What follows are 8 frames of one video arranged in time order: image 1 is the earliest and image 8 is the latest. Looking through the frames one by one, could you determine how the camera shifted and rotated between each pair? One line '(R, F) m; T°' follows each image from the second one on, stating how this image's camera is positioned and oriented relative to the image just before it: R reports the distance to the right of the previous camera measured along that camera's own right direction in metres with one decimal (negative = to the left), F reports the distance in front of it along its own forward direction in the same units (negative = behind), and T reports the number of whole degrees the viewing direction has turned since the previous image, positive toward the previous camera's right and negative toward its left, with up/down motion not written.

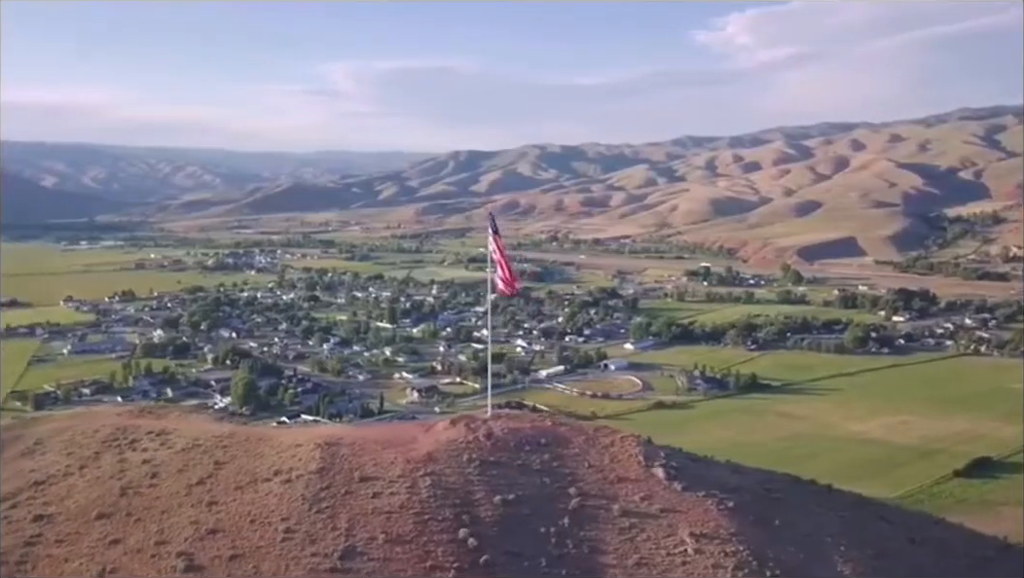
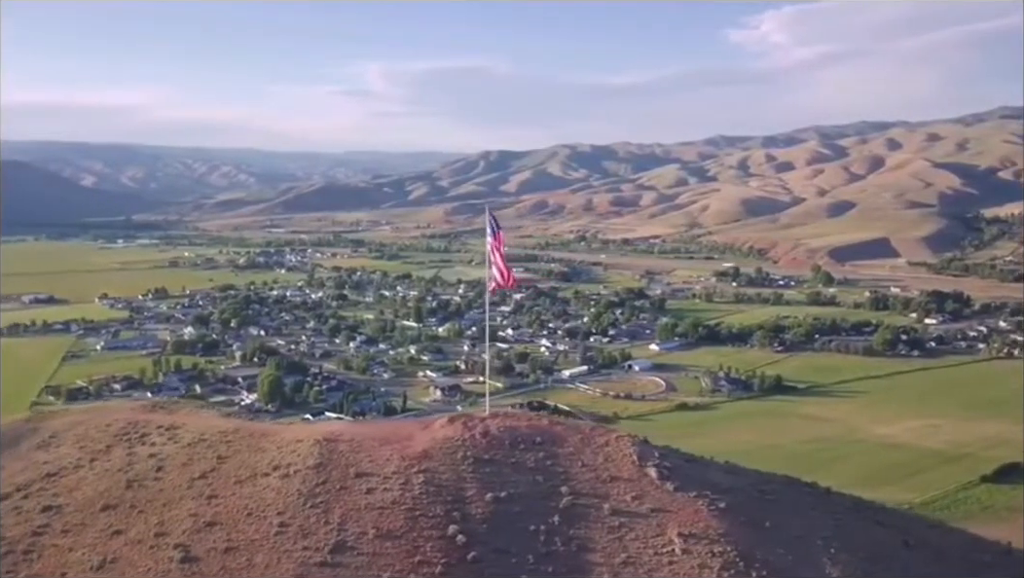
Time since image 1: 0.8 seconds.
(+0.4, -0.1) m; -3°
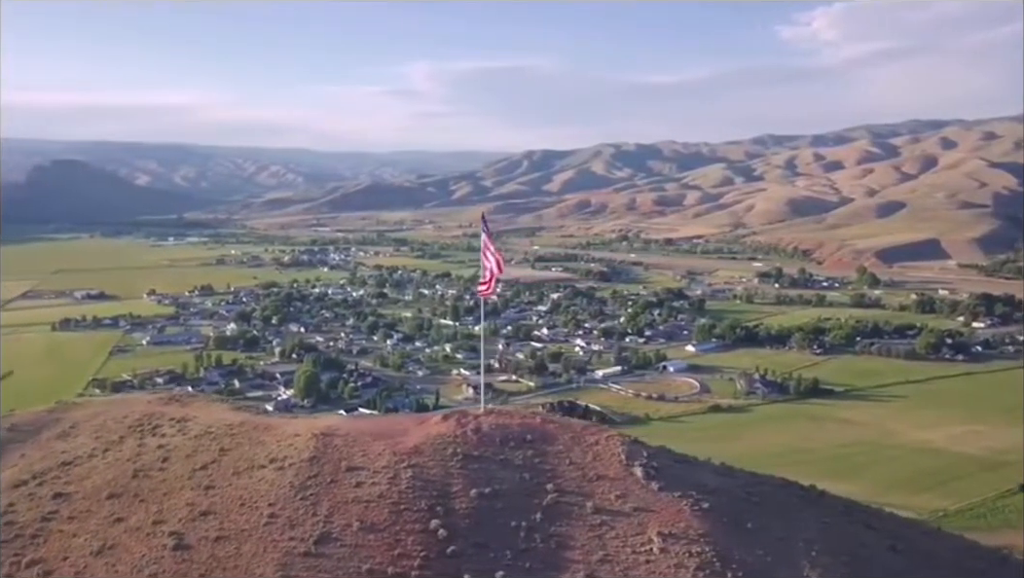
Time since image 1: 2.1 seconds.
(+0.6, -0.1) m; -4°
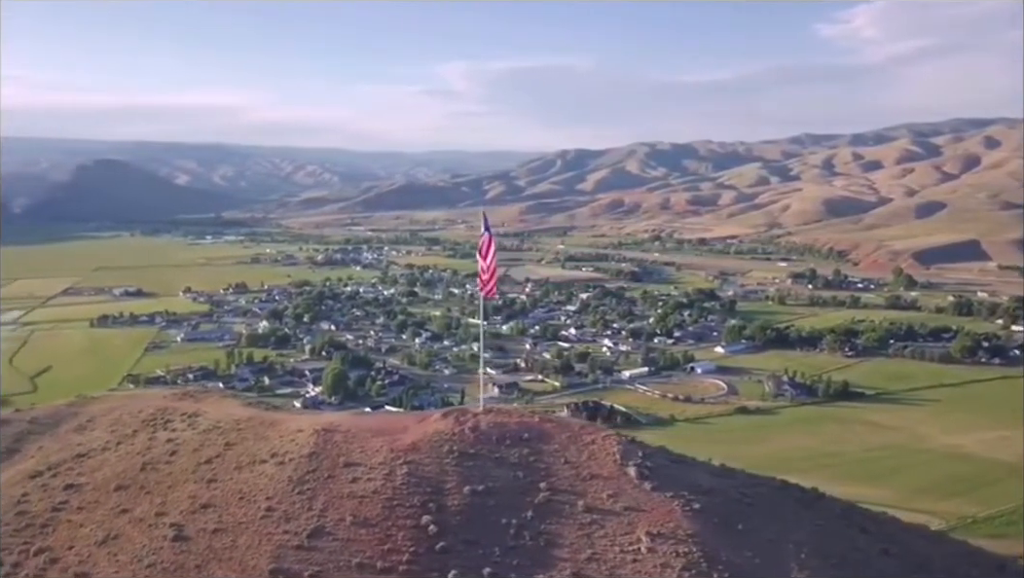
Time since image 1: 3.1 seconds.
(+0.4, -0.1) m; -3°
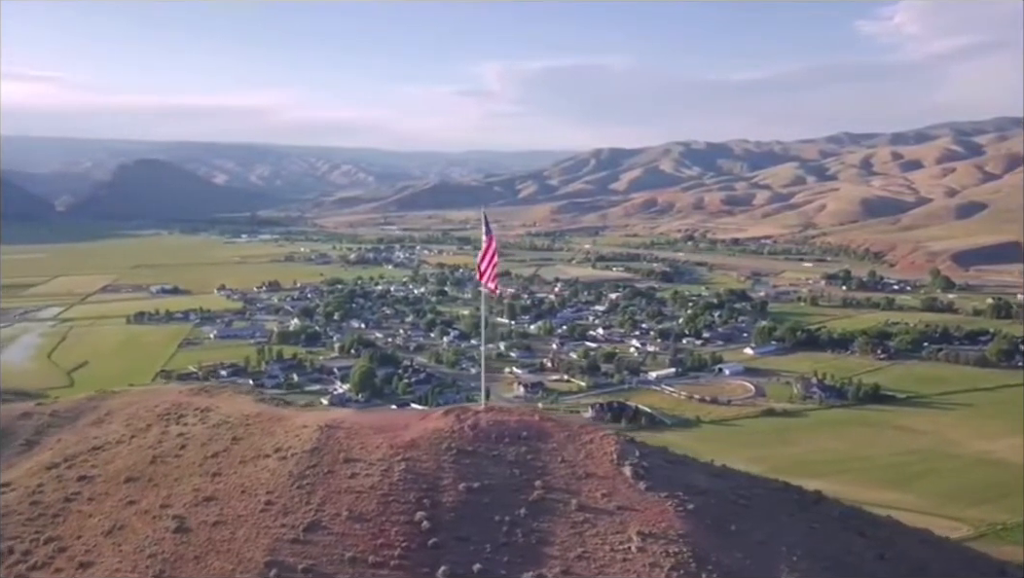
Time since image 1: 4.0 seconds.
(+0.4, -0.1) m; -3°
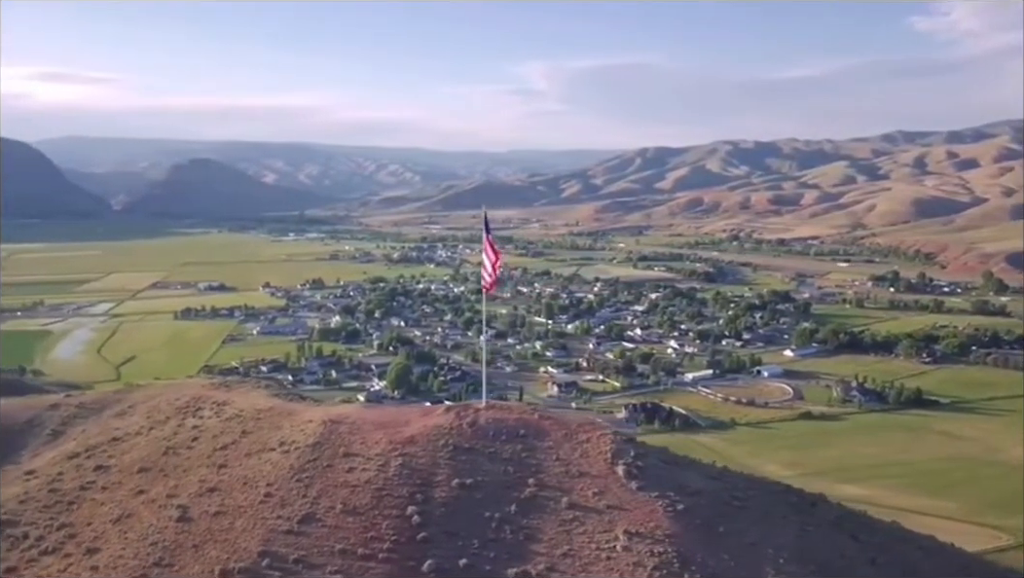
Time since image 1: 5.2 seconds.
(+0.6, -0.1) m; -4°
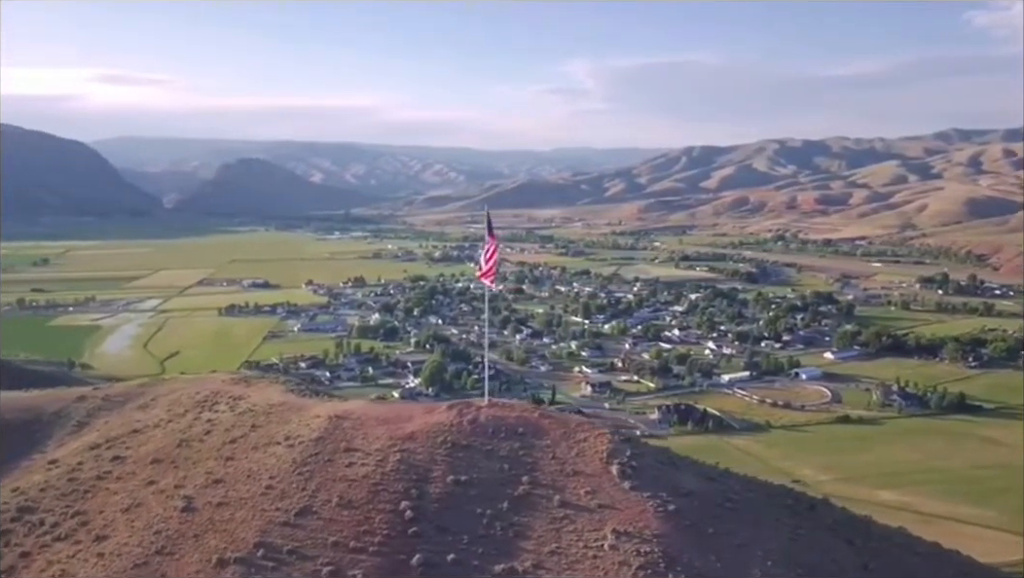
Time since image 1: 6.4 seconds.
(+0.5, 0.0) m; -4°
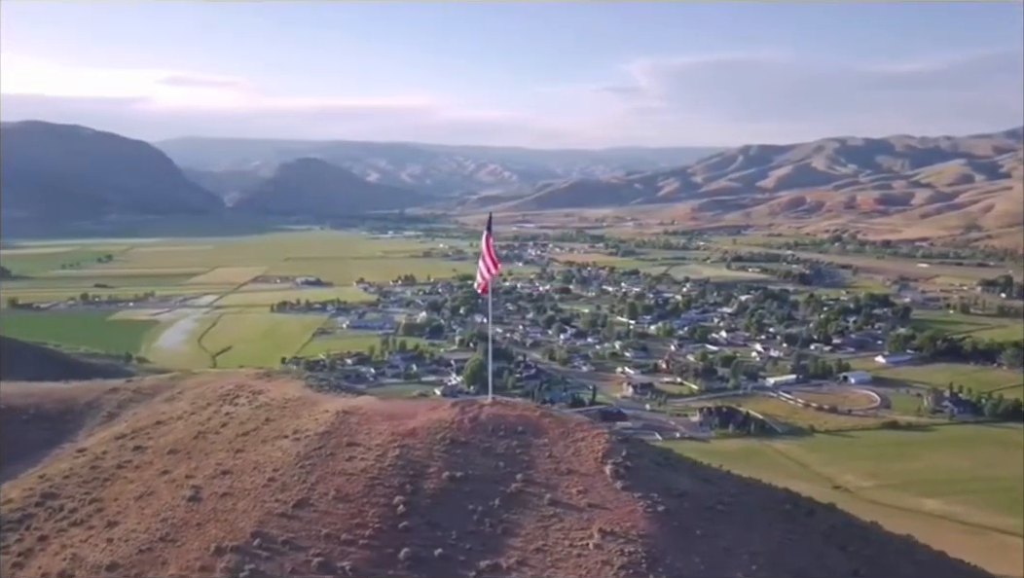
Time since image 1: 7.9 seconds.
(+0.7, 0.0) m; -4°
